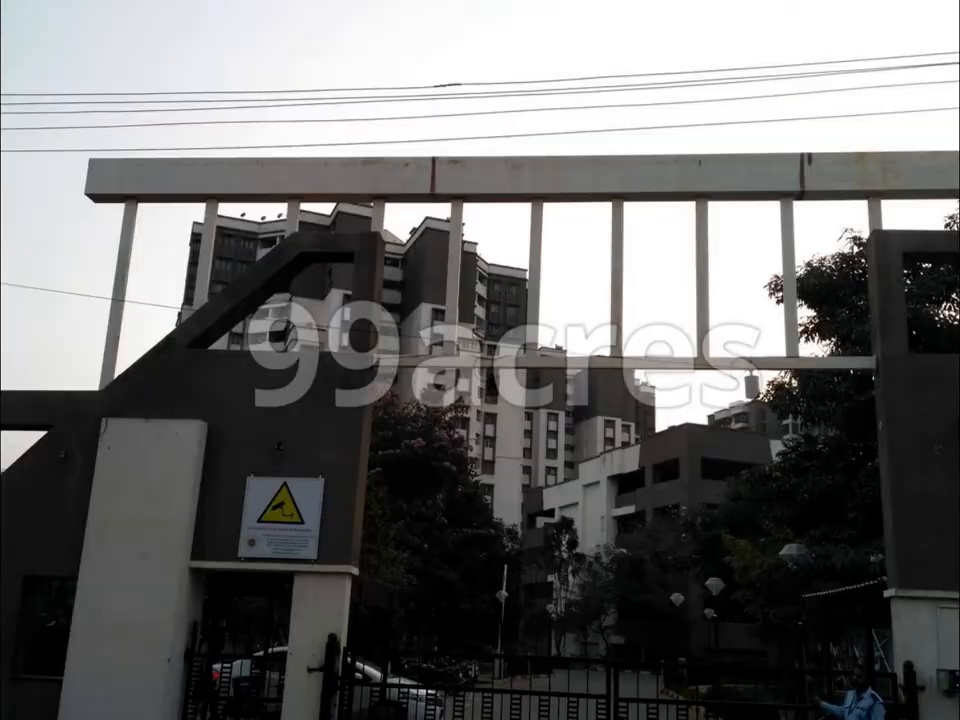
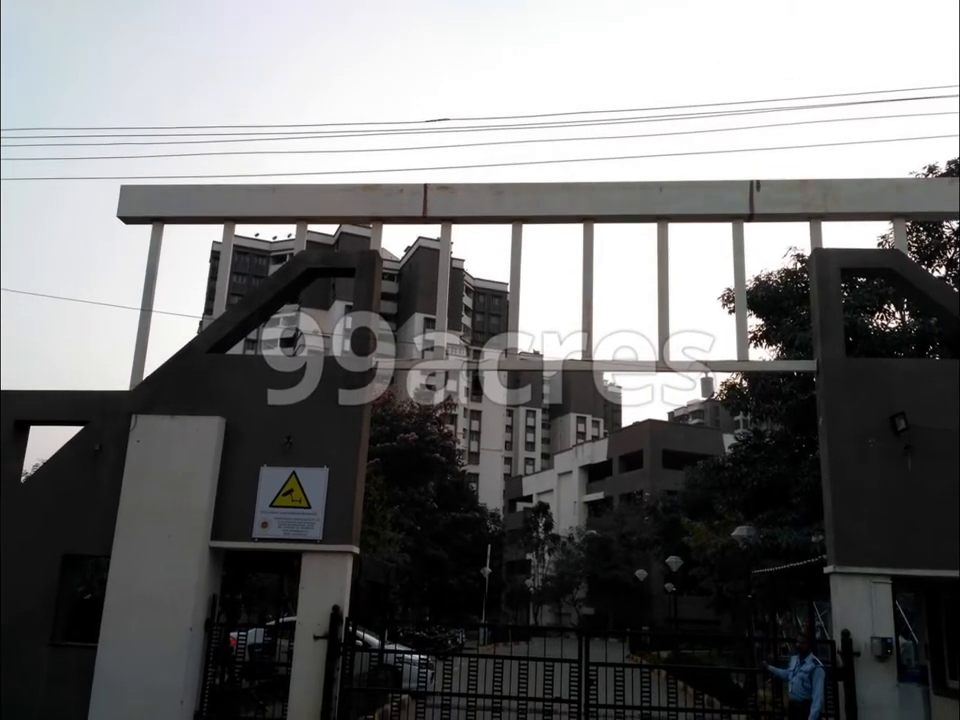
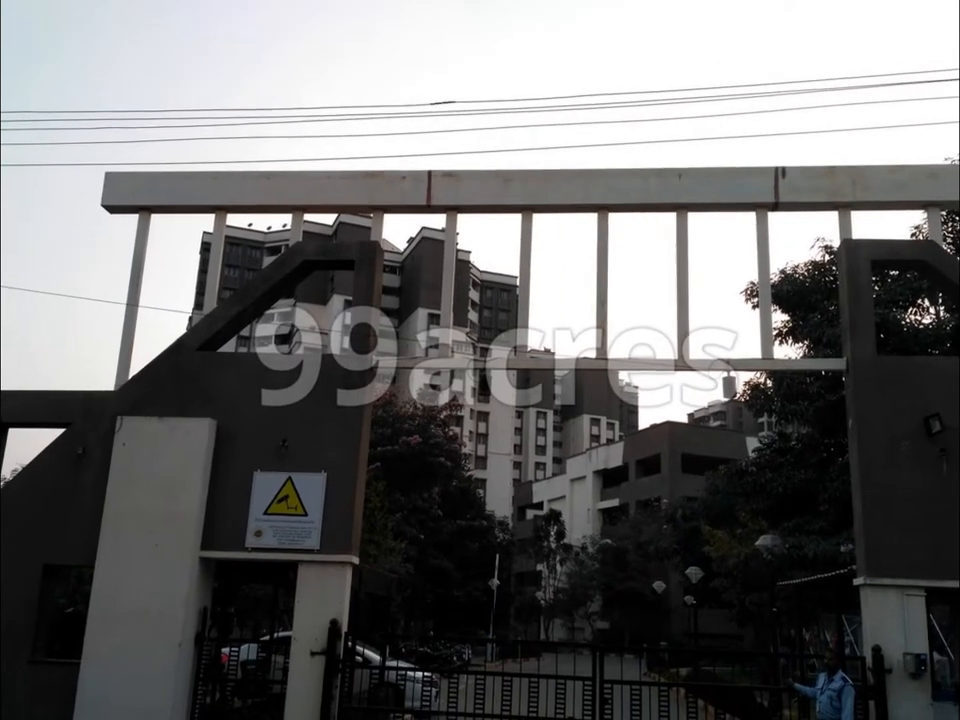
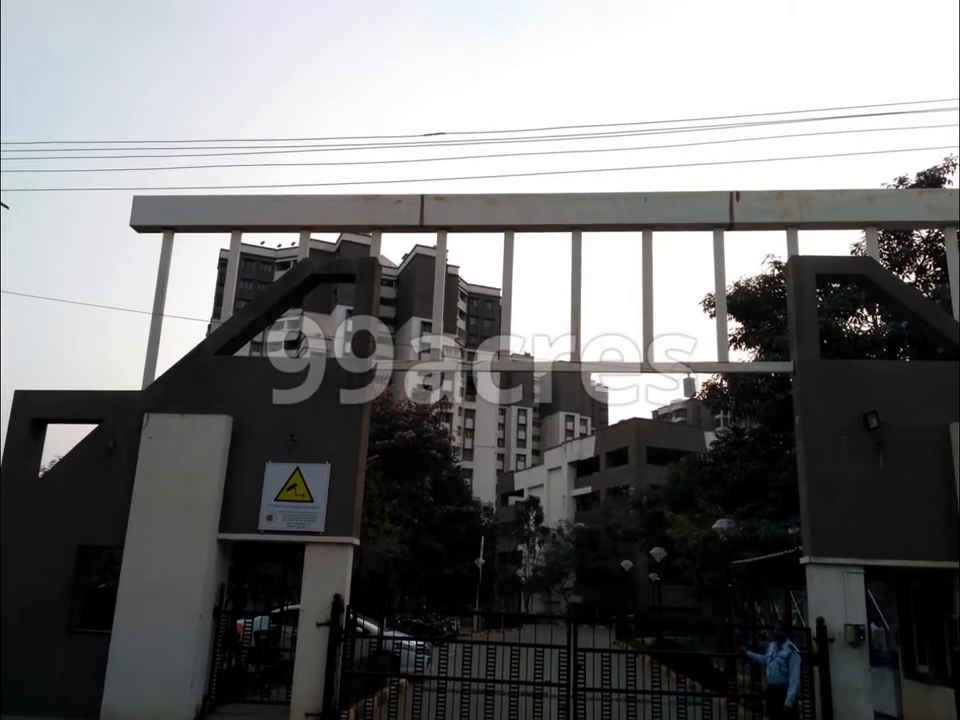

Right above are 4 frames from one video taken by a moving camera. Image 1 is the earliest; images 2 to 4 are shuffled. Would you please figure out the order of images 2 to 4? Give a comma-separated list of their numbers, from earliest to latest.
3, 2, 4
